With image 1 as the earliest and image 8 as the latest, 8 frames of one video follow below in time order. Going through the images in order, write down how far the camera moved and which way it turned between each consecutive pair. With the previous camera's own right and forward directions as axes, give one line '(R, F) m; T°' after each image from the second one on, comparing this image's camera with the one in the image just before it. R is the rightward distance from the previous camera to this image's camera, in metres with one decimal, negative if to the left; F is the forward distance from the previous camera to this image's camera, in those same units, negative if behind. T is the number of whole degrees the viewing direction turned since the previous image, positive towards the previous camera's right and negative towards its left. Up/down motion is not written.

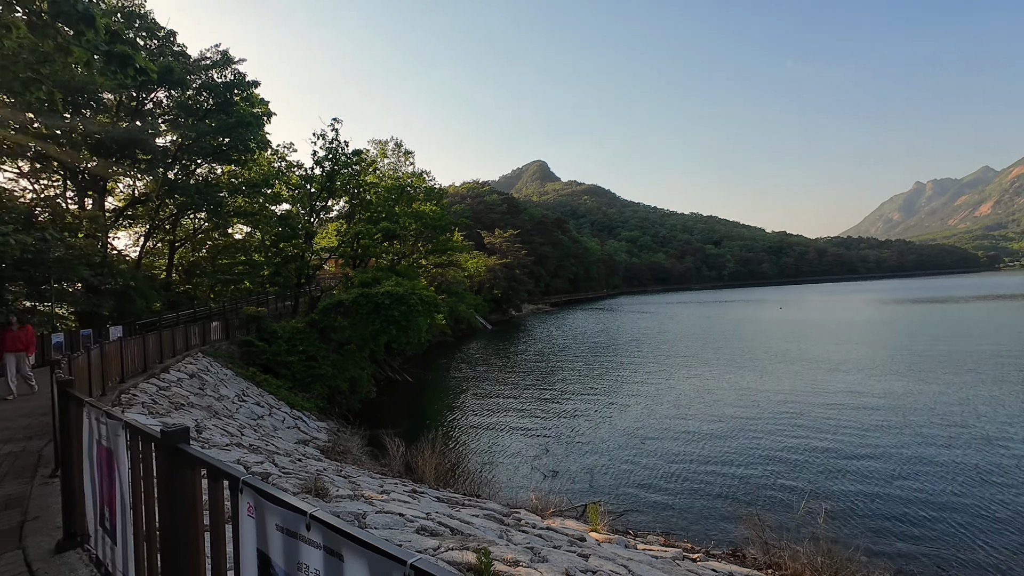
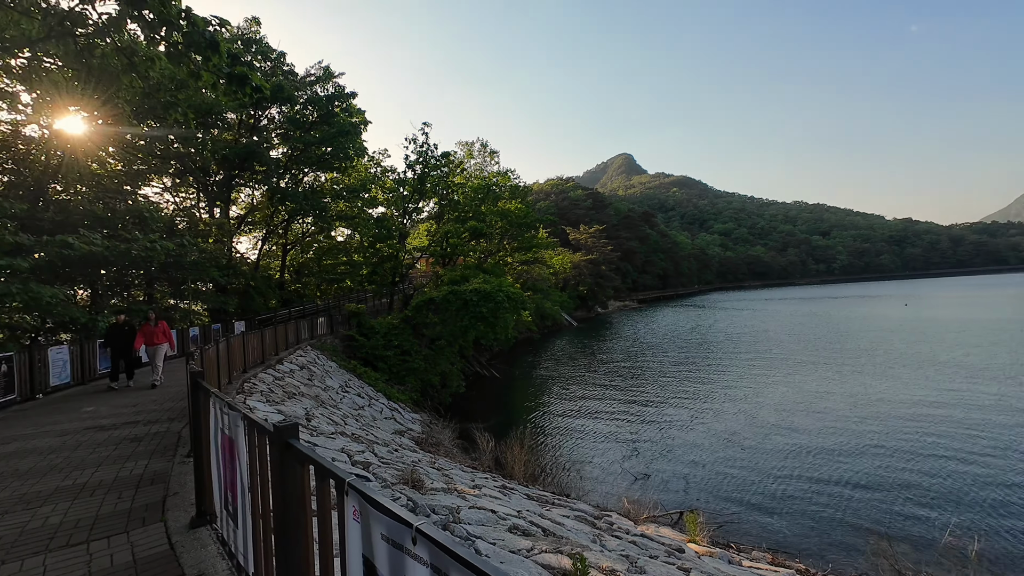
(-0.1, +0.1) m; -10°
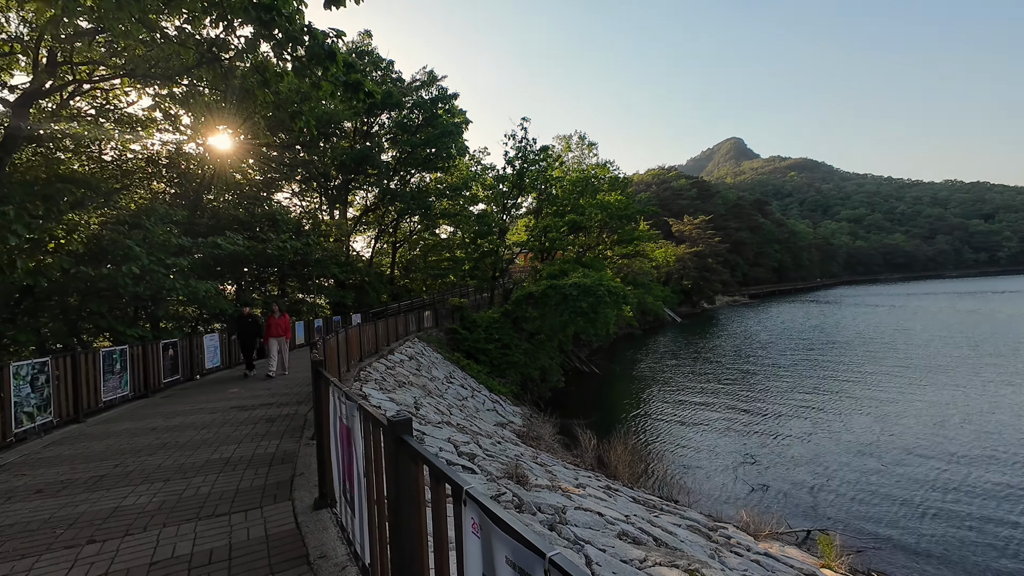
(-0.1, +0.2) m; -11°
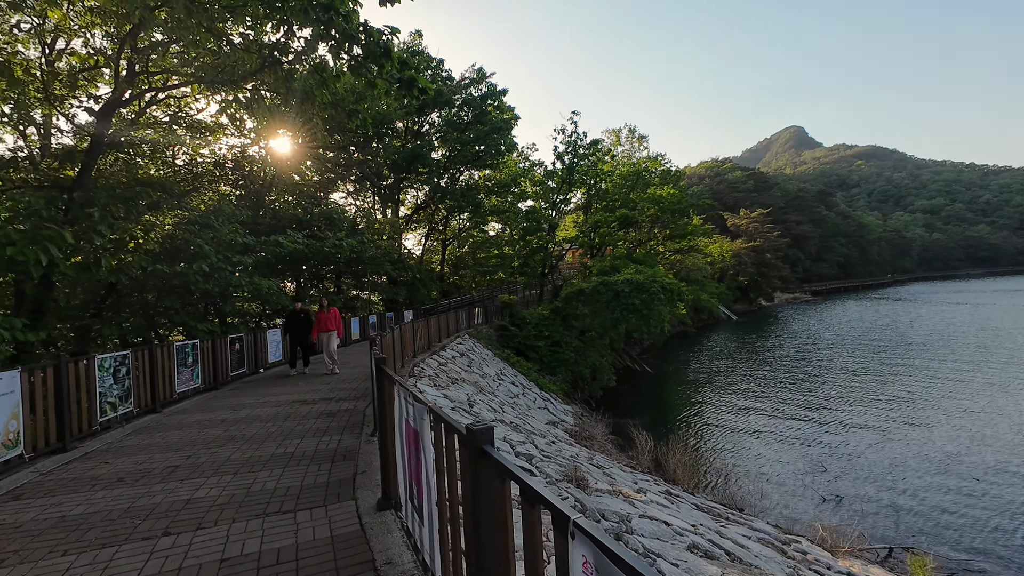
(-0.1, +0.2) m; -6°
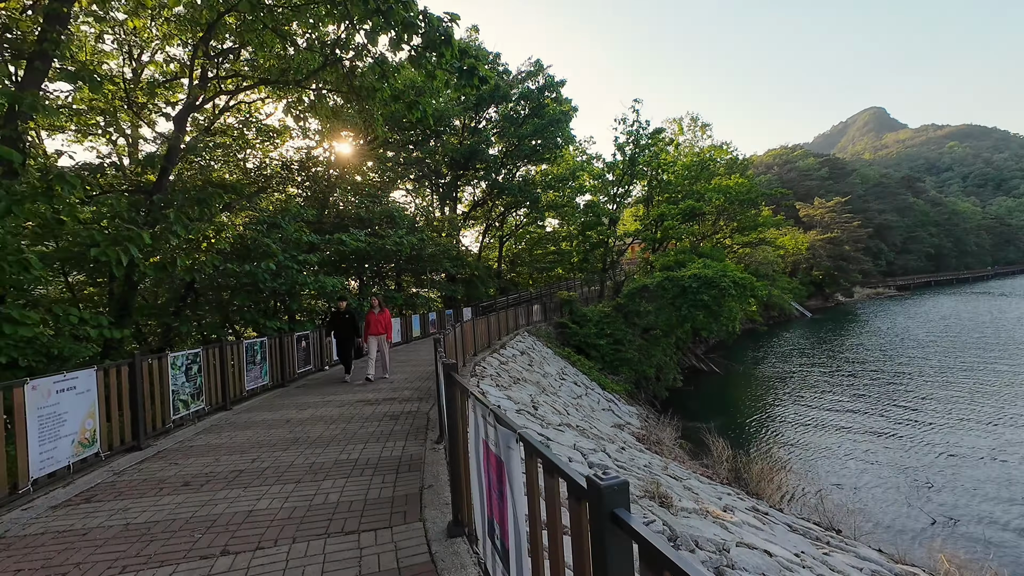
(-0.2, +0.4) m; -7°
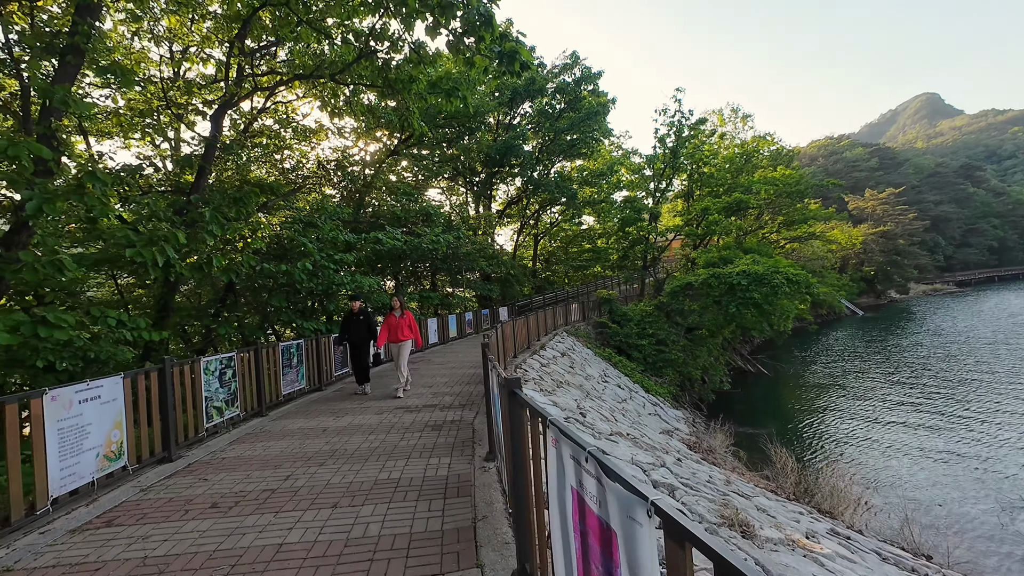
(-0.2, +0.5) m; -4°
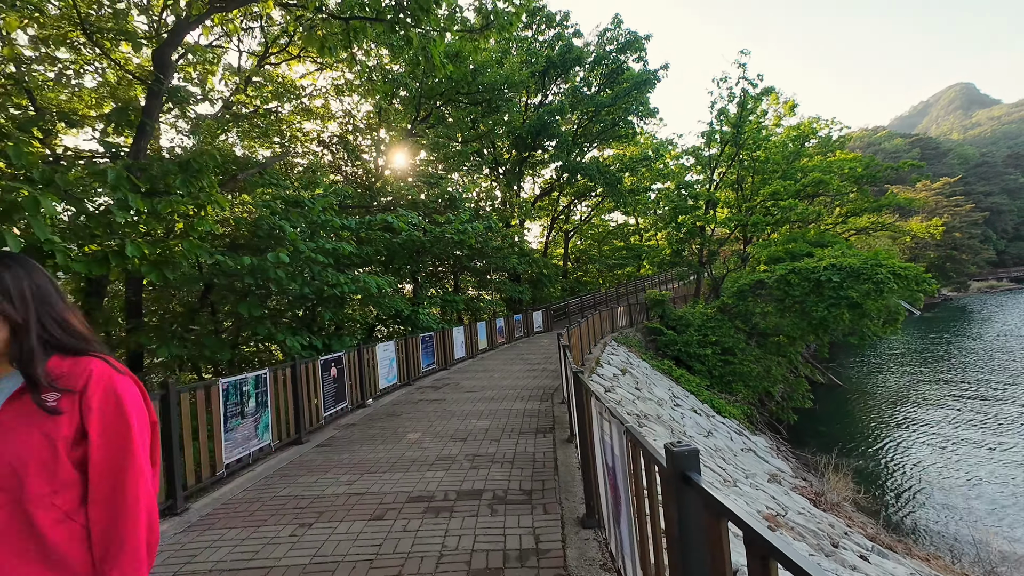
(-0.6, +2.6) m; -2°
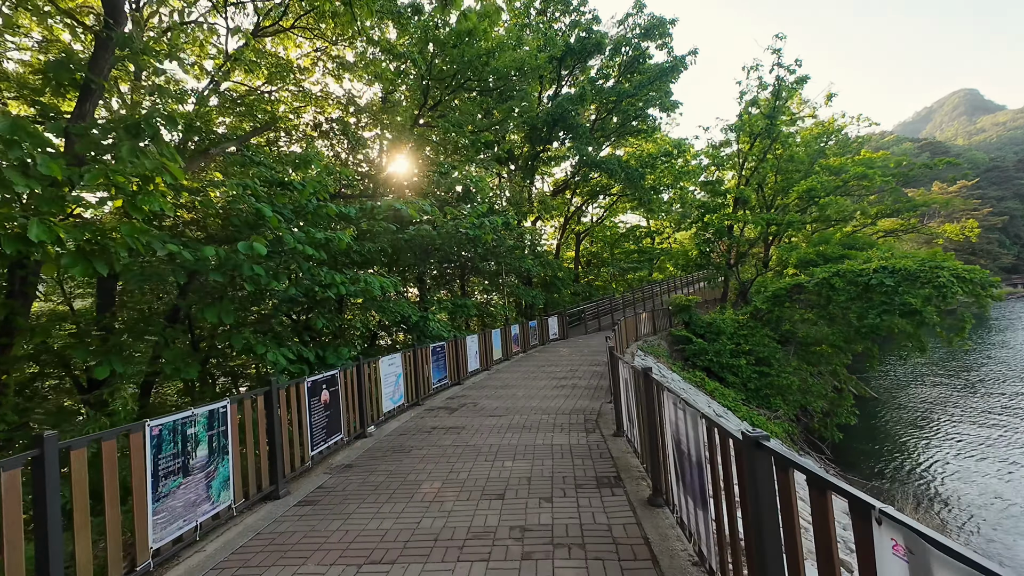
(-0.4, +1.3) m; 0°
